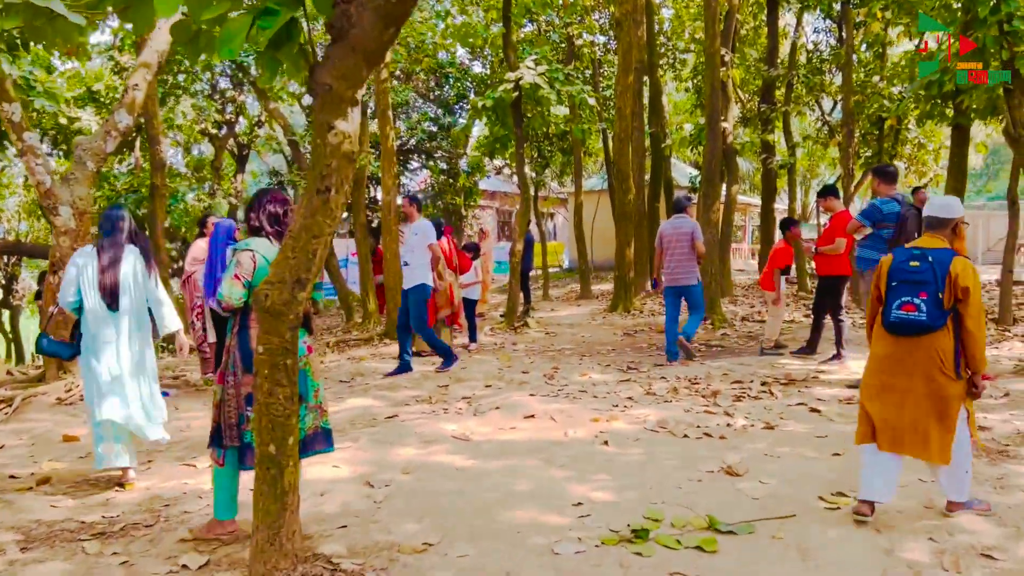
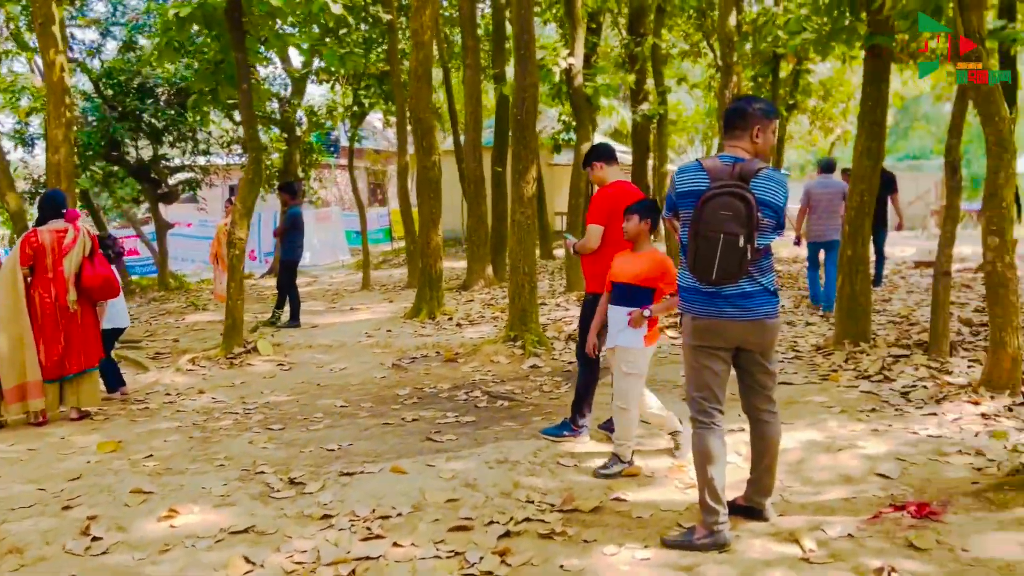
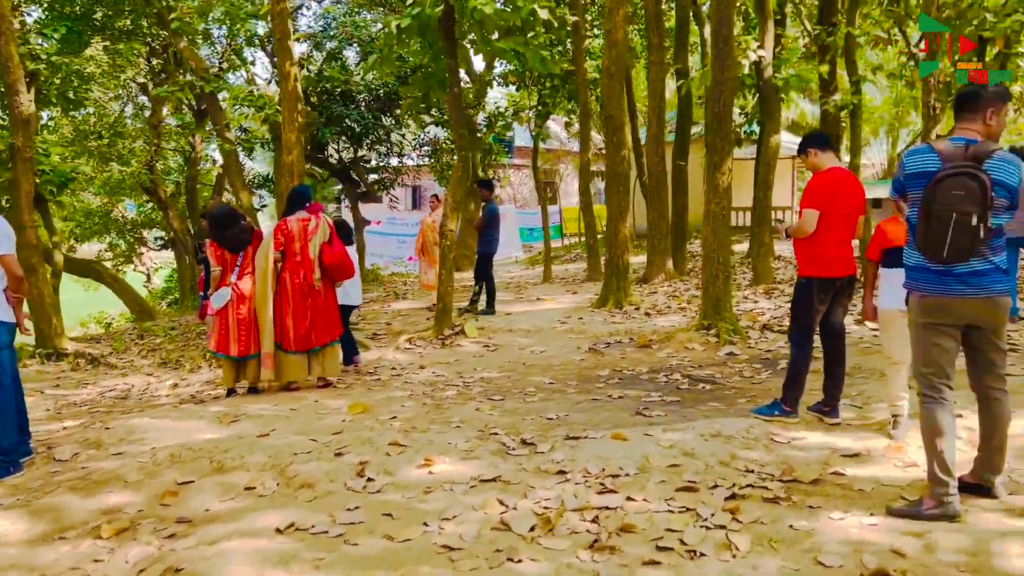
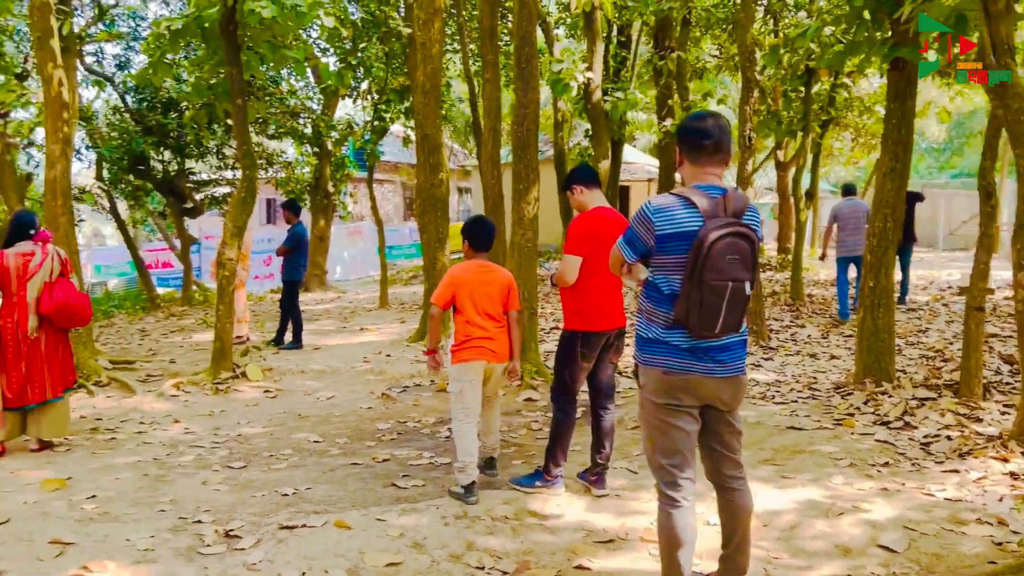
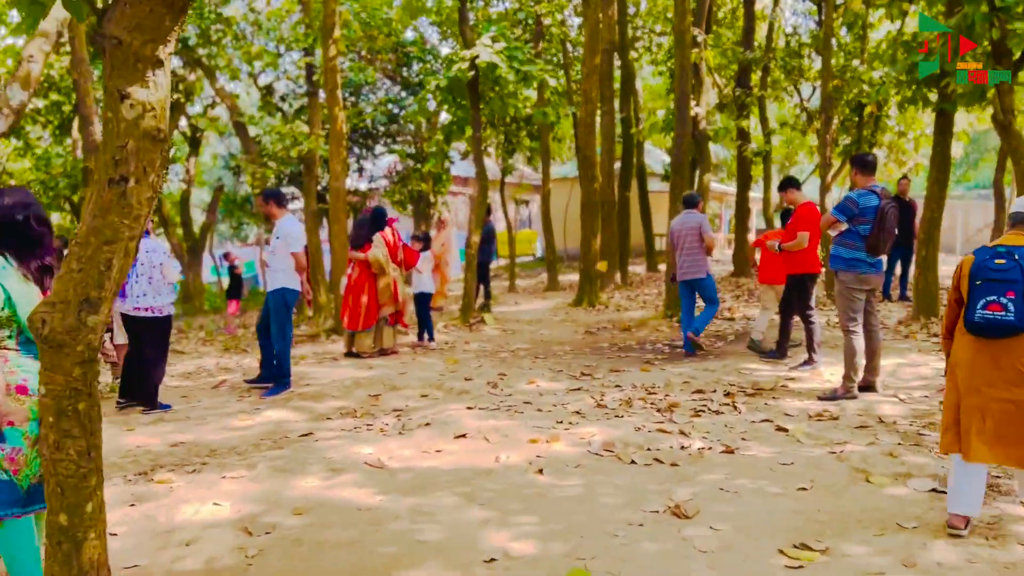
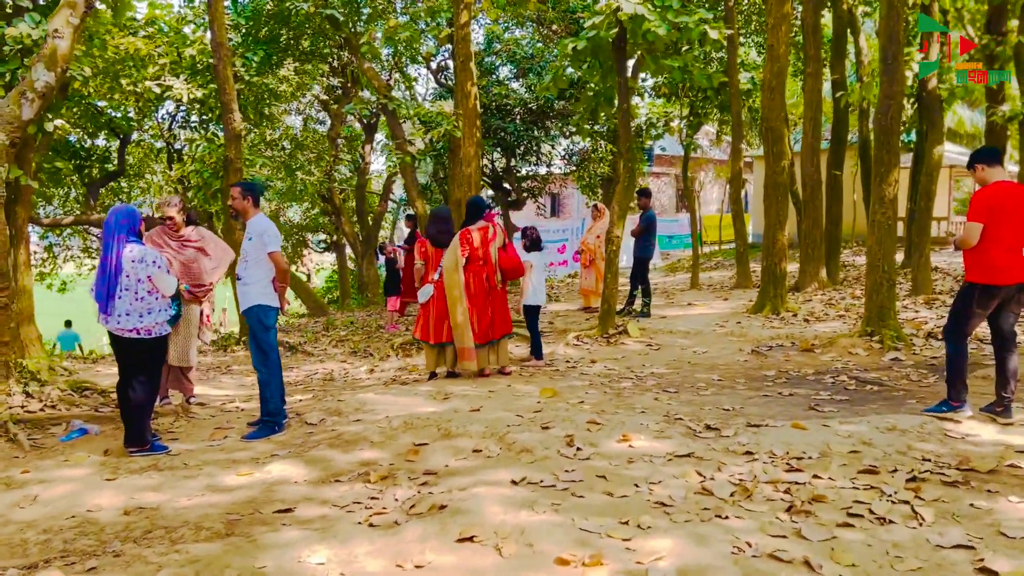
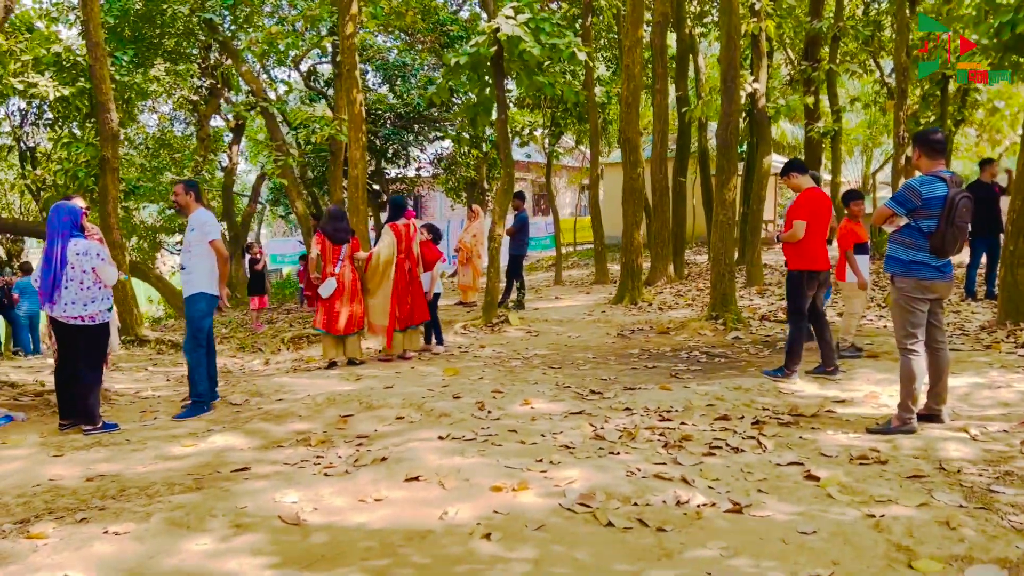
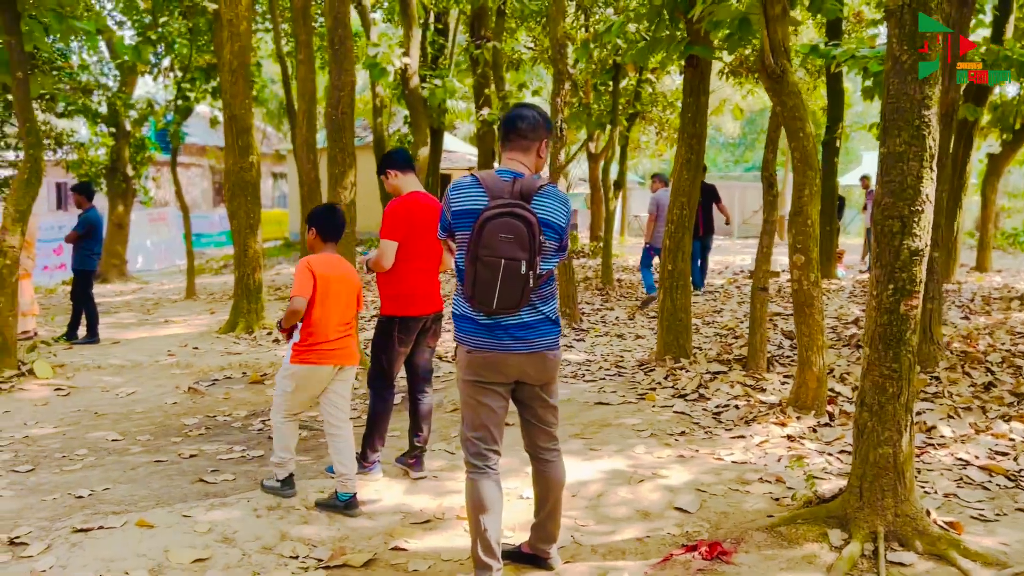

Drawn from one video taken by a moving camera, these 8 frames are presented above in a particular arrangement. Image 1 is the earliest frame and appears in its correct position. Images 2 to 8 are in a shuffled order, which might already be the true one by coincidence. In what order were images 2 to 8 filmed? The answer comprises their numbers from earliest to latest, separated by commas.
5, 7, 6, 3, 2, 8, 4
